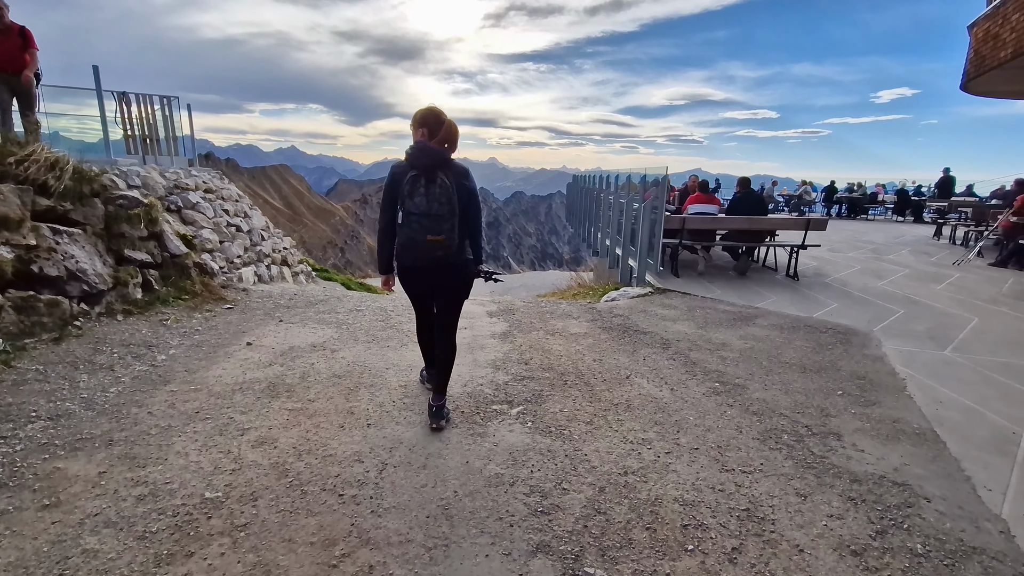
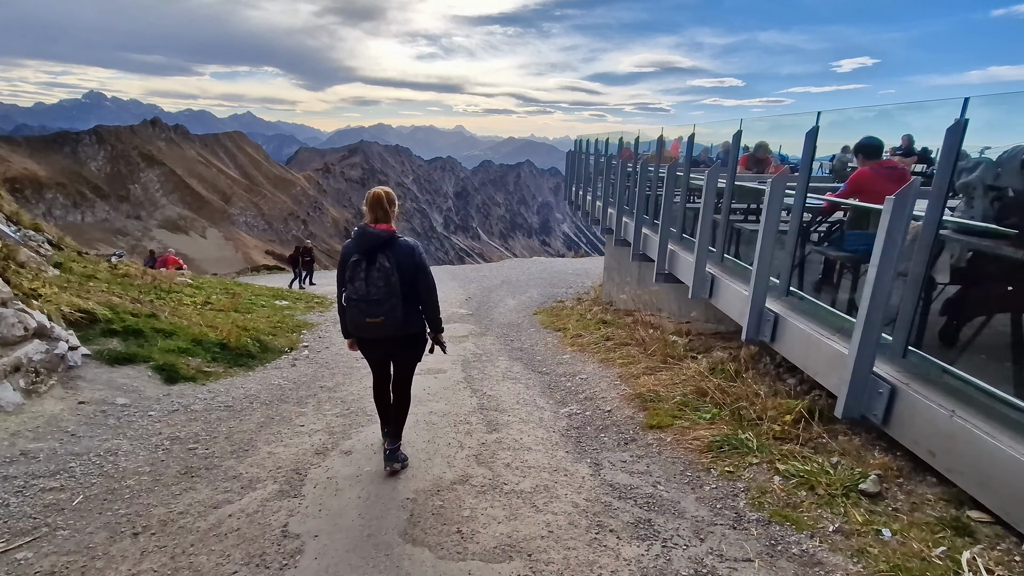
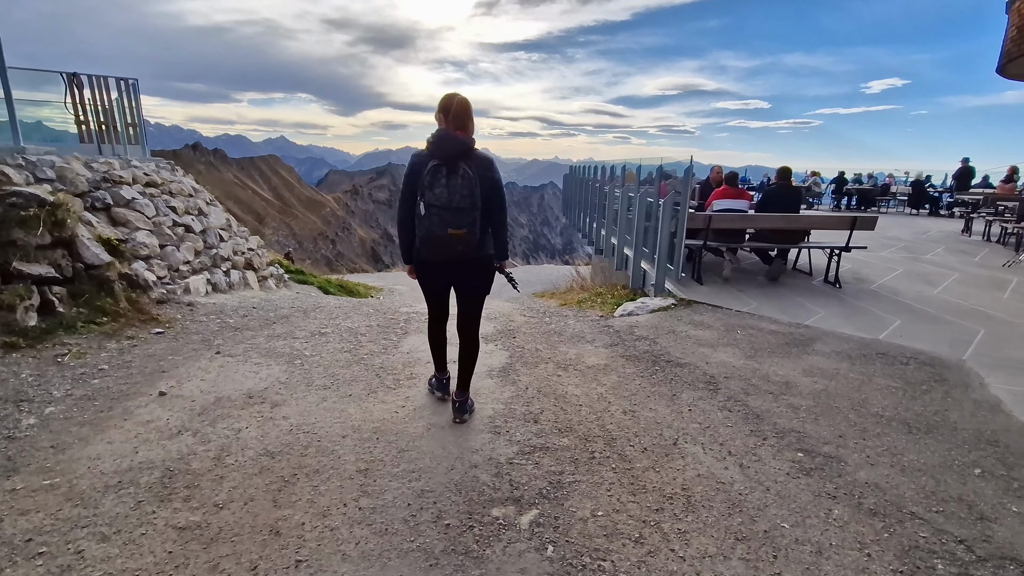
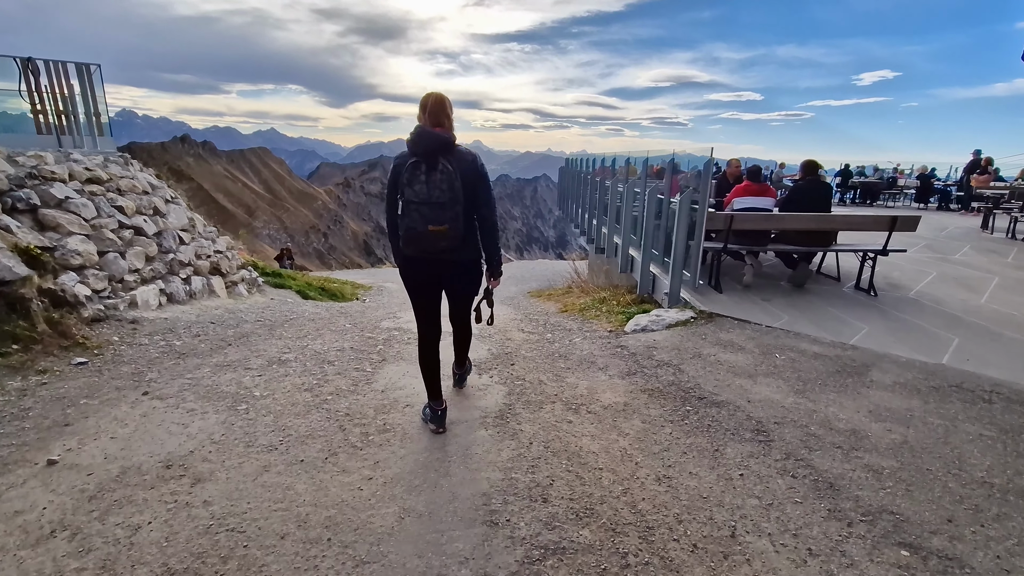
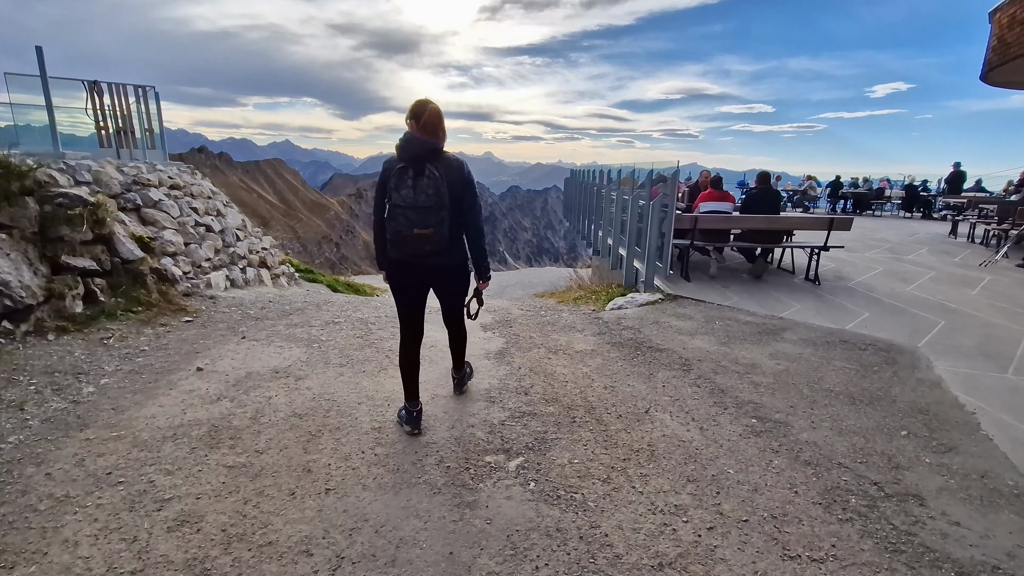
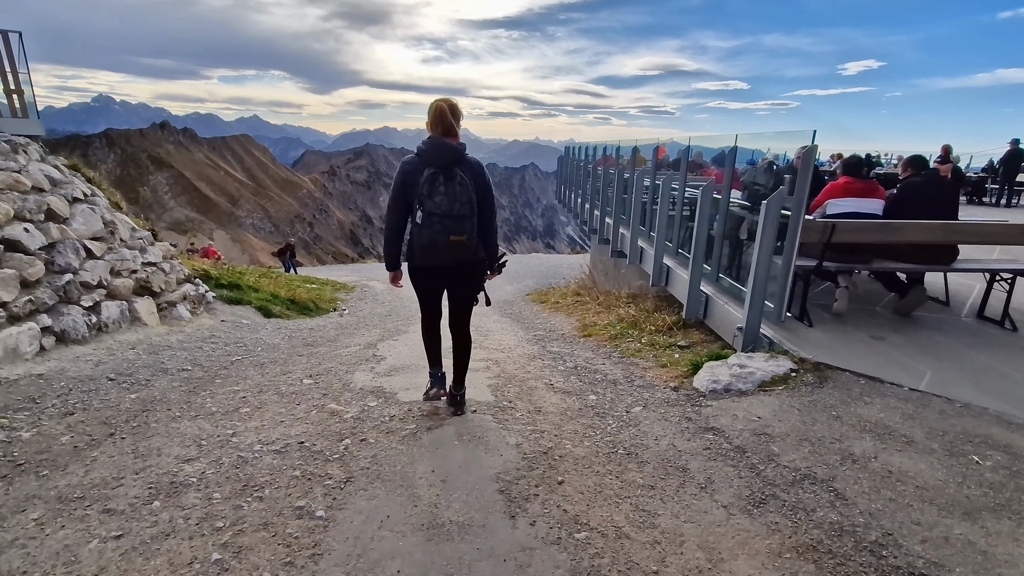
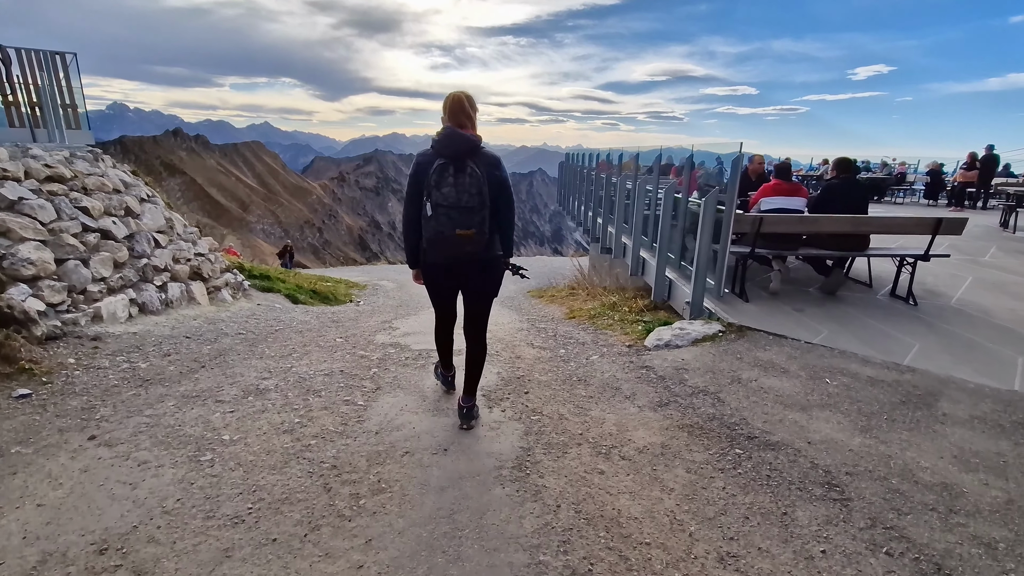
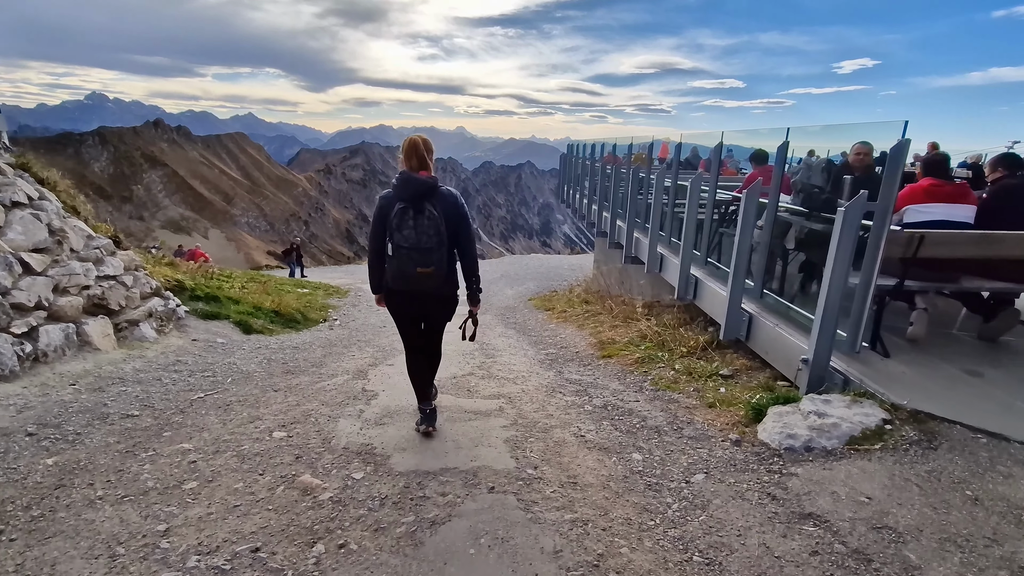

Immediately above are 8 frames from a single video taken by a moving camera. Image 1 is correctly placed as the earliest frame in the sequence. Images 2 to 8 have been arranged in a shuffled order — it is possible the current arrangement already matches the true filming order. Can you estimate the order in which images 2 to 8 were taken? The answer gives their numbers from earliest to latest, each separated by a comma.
5, 3, 4, 7, 6, 8, 2
